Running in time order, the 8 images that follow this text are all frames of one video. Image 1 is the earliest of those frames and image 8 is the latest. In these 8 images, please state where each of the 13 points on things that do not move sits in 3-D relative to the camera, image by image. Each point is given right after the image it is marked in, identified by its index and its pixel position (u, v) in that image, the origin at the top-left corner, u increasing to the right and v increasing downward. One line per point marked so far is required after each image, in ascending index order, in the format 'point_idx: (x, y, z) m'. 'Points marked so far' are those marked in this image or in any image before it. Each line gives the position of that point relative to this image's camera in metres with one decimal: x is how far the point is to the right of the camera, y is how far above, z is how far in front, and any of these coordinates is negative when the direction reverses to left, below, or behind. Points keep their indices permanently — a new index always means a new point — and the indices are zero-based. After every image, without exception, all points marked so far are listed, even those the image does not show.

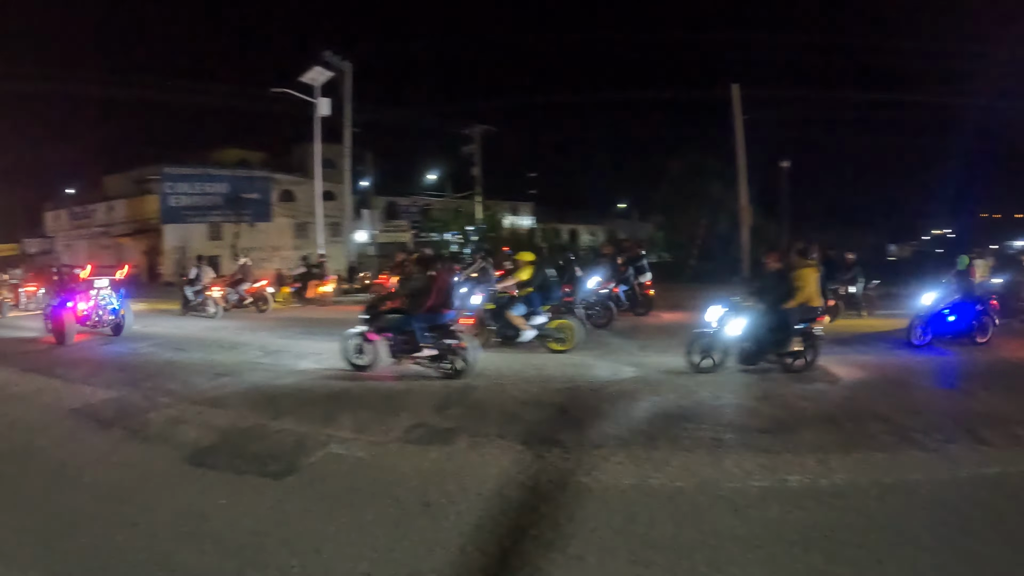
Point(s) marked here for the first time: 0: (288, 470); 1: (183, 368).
0: (-1.8, -1.4, +6.0) m
1: (-5.0, -1.2, +11.4) m
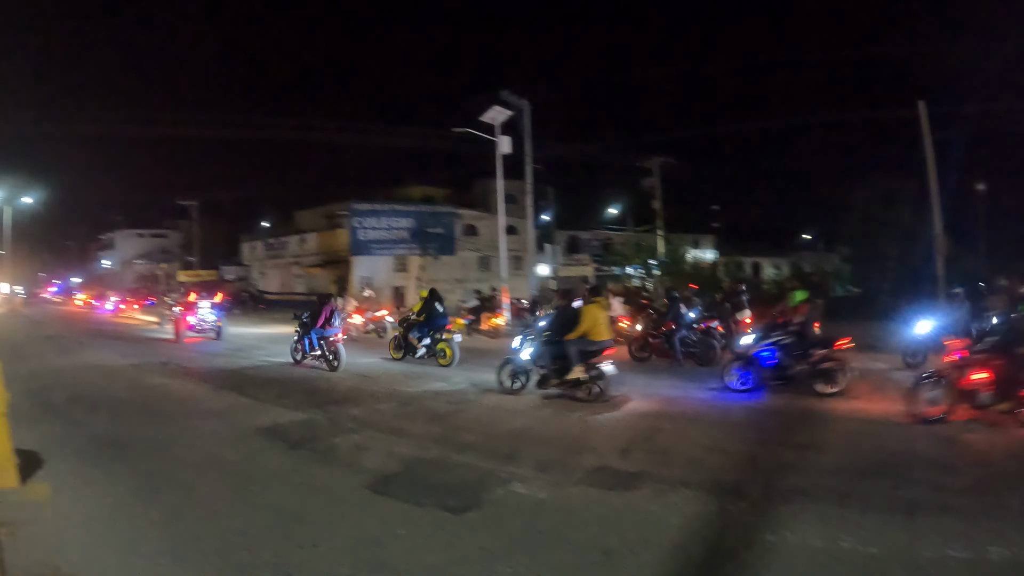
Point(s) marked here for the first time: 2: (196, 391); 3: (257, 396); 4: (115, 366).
0: (-0.4, -1.8, +6.3) m
1: (-2.4, -1.8, +12.2) m
2: (-5.9, -1.9, +14.0) m
3: (-4.4, -1.9, +13.1) m
4: (-9.6, -1.8, +18.2) m
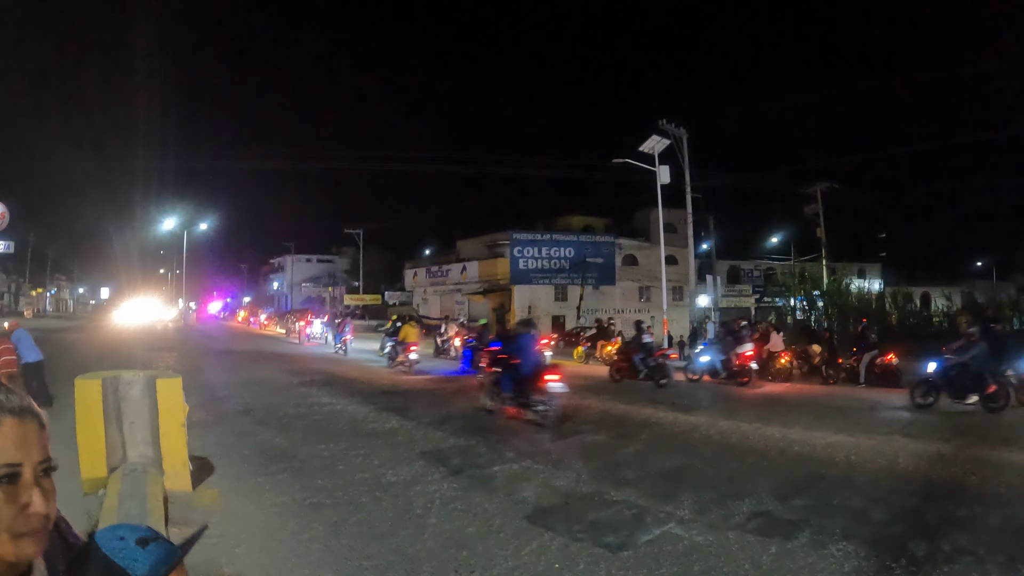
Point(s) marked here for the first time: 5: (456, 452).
0: (+1.0, -2.2, +6.6) m
1: (+0.2, -2.4, +12.9) m
2: (-2.9, -2.6, +15.3) m
3: (-1.7, -2.5, +14.1) m
4: (-5.8, -2.7, +20.1) m
5: (-0.8, -2.5, +11.0) m
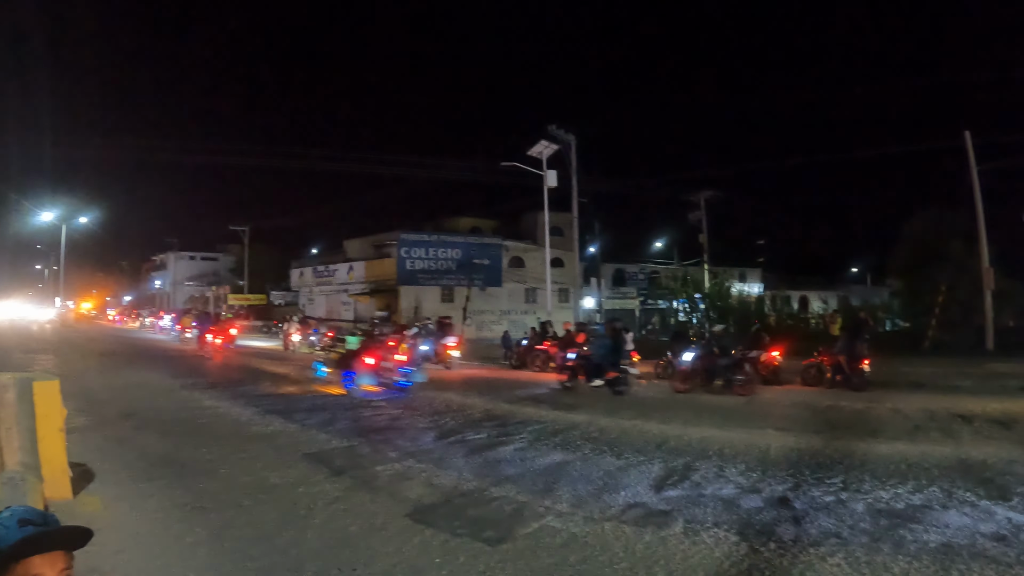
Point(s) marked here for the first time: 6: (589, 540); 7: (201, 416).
0: (-0.1, -2.1, +6.4) m
1: (-1.8, -2.3, +12.5) m
2: (-5.2, -2.4, +14.5) m
3: (-3.8, -2.4, +13.4) m
4: (-8.6, -2.5, +18.8) m
5: (-2.4, -2.3, +10.5) m
6: (+0.6, -2.0, +6.1) m
7: (-5.9, -2.4, +14.2) m
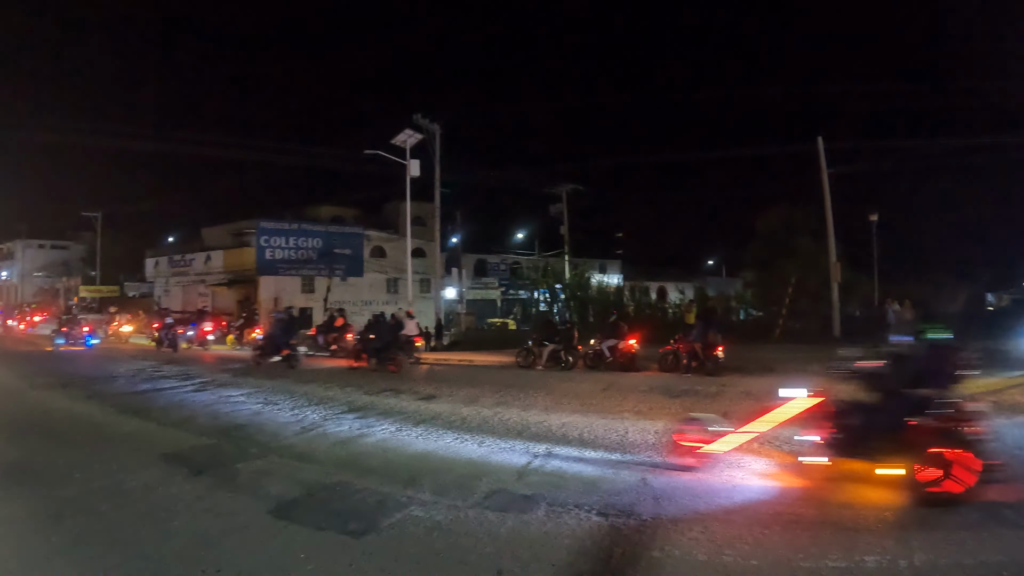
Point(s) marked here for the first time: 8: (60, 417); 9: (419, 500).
0: (-1.2, -2.0, +6.3) m
1: (-3.9, -2.1, +12.0) m
2: (-7.5, -2.2, +13.4) m
3: (-6.0, -2.2, +12.6) m
4: (-11.7, -2.2, +17.1) m
5: (-4.2, -2.2, +9.9) m
6: (-0.5, -1.9, +6.0) m
7: (-8.2, -2.2, +13.0) m
8: (-7.7, -2.2, +13.1) m
9: (-0.8, -1.9, +6.9) m
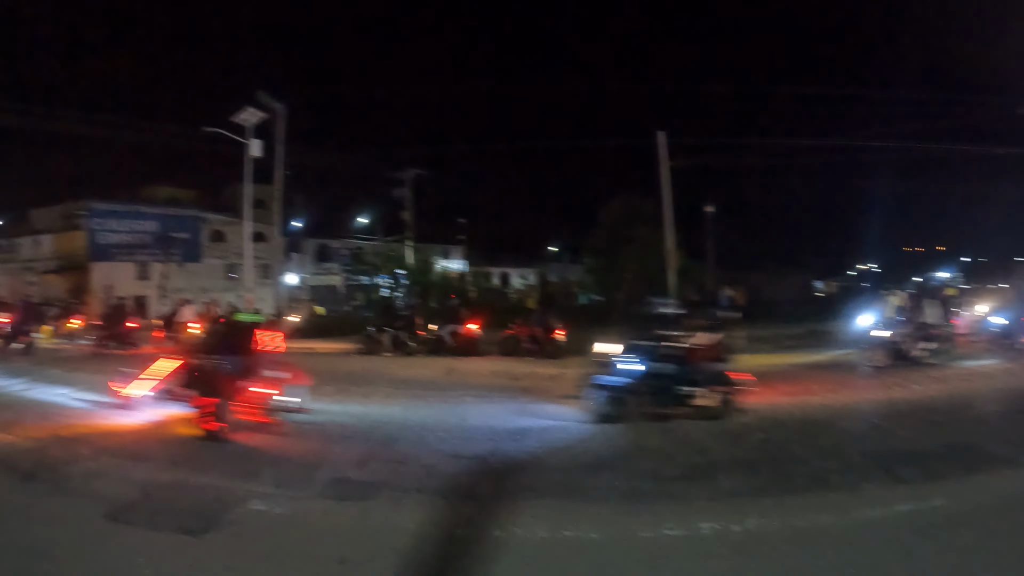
0: (-2.4, -1.9, +6.0) m
1: (-6.0, -1.9, +11.2) m
2: (-9.8, -2.0, +12.0) m
3: (-8.1, -2.0, +11.5) m
4: (-14.5, -2.0, +15.0) m
5: (-6.0, -2.0, +9.1) m
6: (-1.7, -1.8, +5.9) m
7: (-10.4, -2.1, +11.5) m
8: (-9.9, -2.0, +11.7) m
9: (-2.2, -1.8, +6.6) m
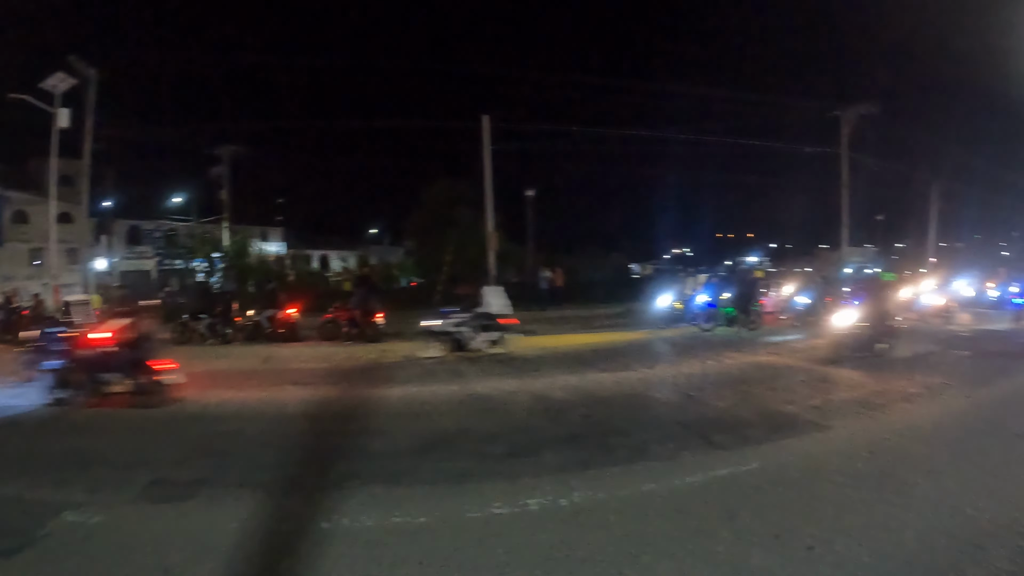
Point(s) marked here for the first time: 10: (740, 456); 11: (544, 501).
0: (-3.7, -1.8, +5.5) m
1: (-7.9, -1.7, +10.2) m
2: (-11.8, -1.9, +10.4) m
3: (-10.1, -1.9, +10.1) m
4: (-16.9, -1.9, +12.7) m
5: (-7.6, -1.9, +8.1) m
6: (-2.9, -1.7, +5.5) m
7: (-12.4, -2.0, +9.8) m
8: (-11.9, -1.9, +10.1) m
9: (-3.5, -1.7, +6.2) m
10: (+2.0, -1.5, +6.6) m
11: (+0.2, -1.6, +5.6) m
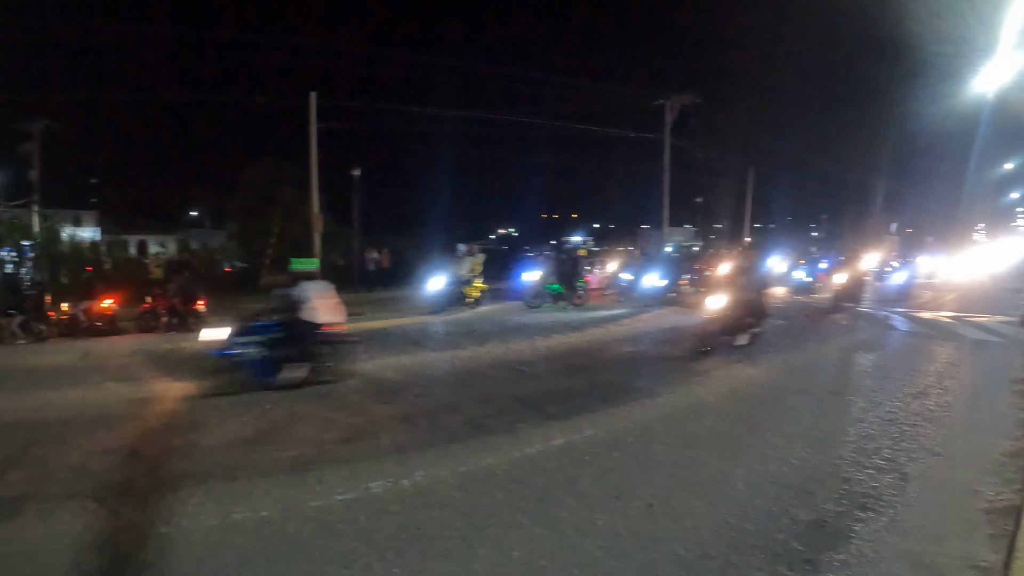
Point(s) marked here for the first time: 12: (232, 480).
0: (-4.7, -1.8, +5.0) m
1: (-9.7, -1.8, +8.9) m
2: (-13.5, -2.2, +8.5) m
3: (-11.8, -2.1, +8.5) m
4: (-18.9, -2.3, +10.1) m
5: (-9.0, -2.0, +6.9) m
6: (-4.0, -1.7, +5.1) m
7: (-14.0, -2.2, +7.9) m
8: (-13.6, -2.2, +8.2) m
9: (-4.7, -1.7, +5.7) m
10: (+0.7, -1.3, +6.9) m
11: (-0.9, -1.5, +5.7) m
12: (-2.0, -1.5, +5.8) m
